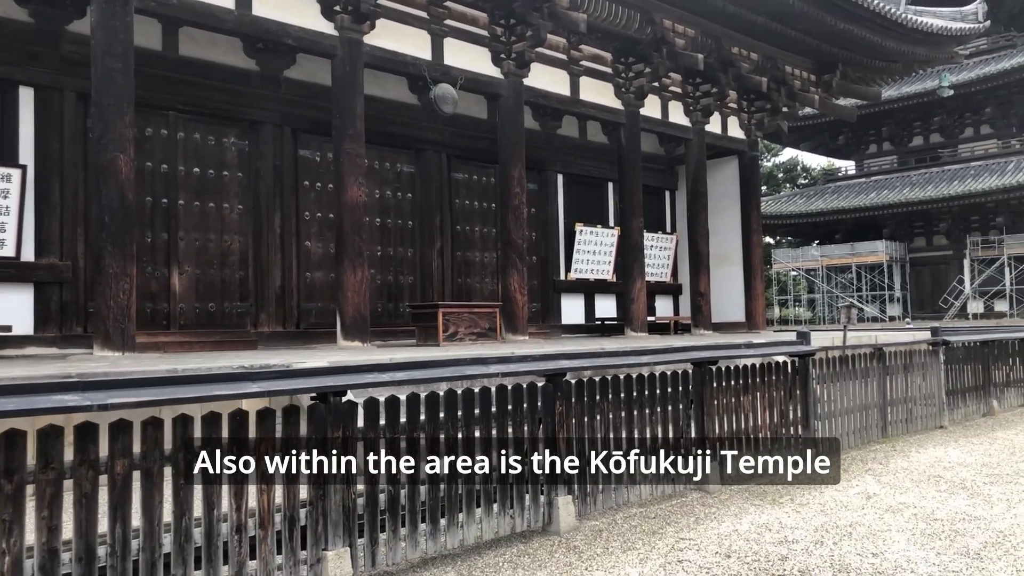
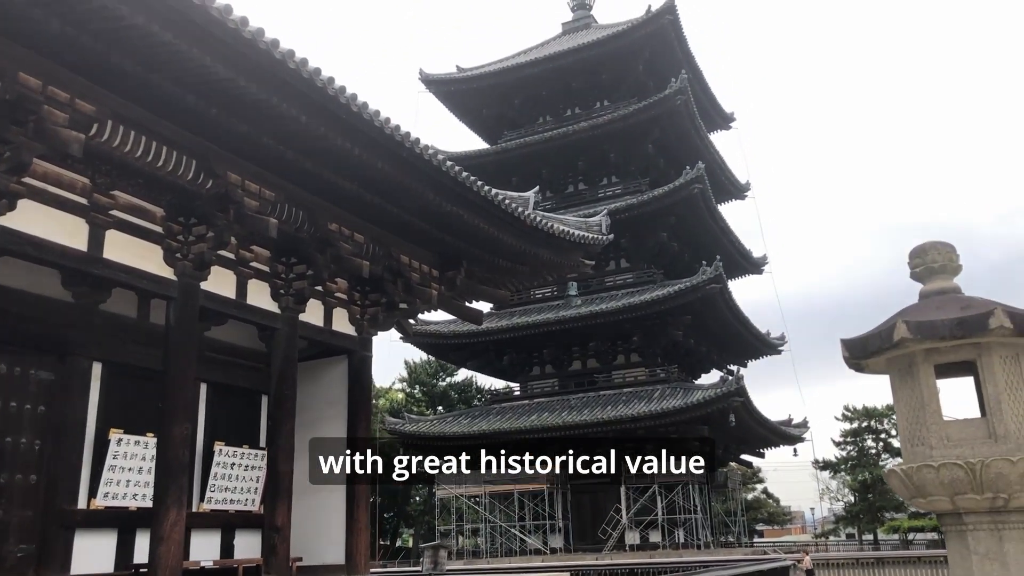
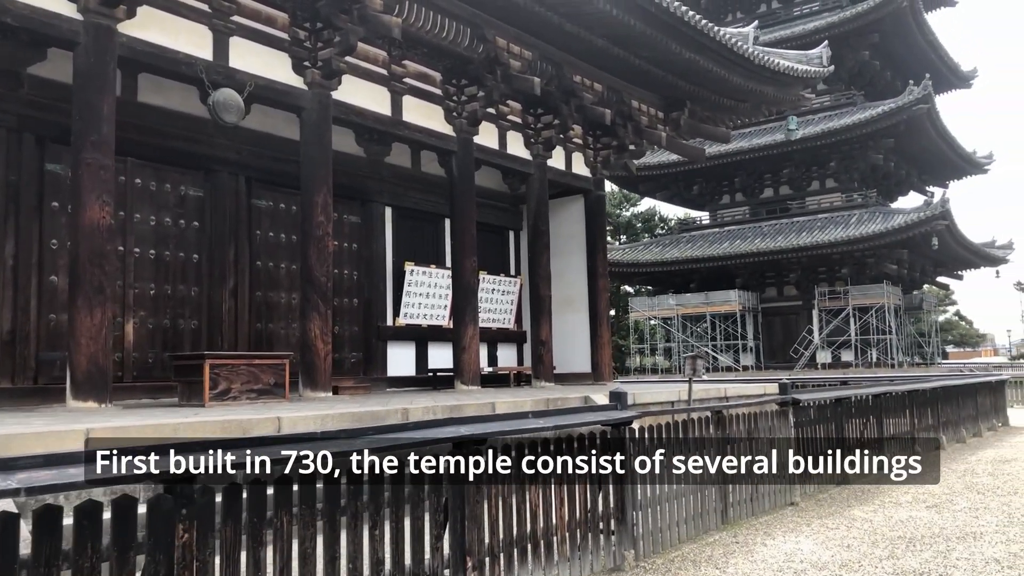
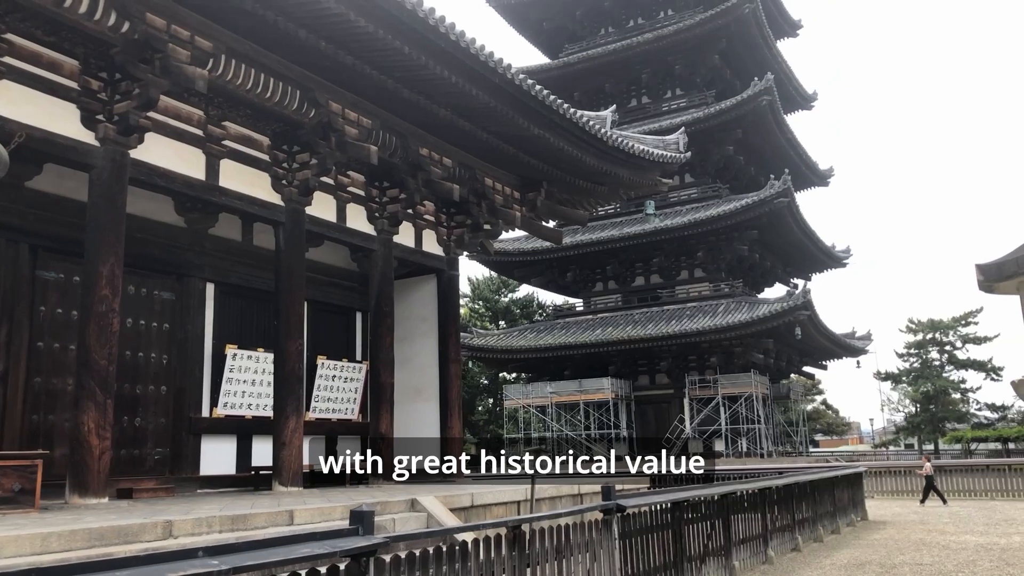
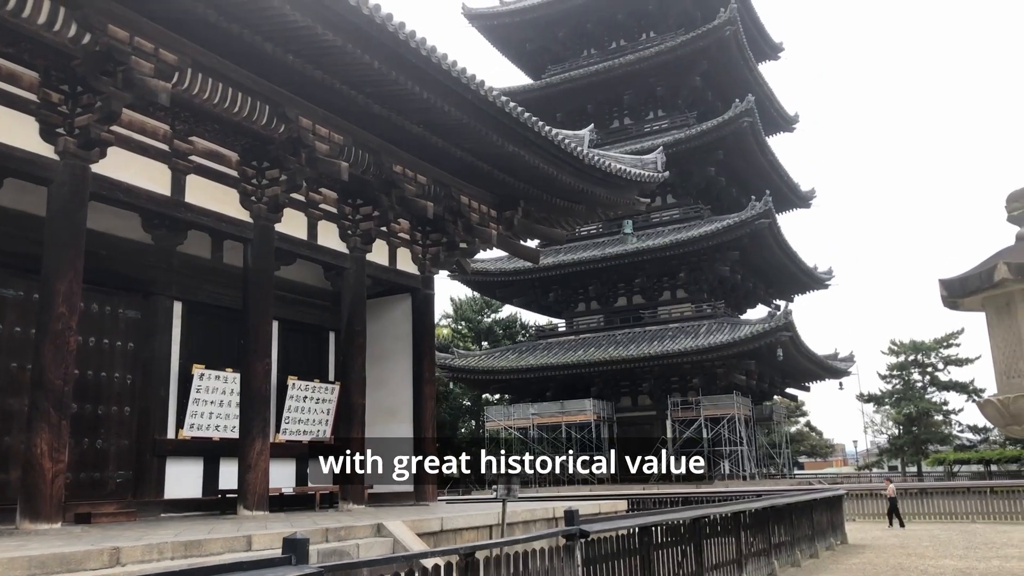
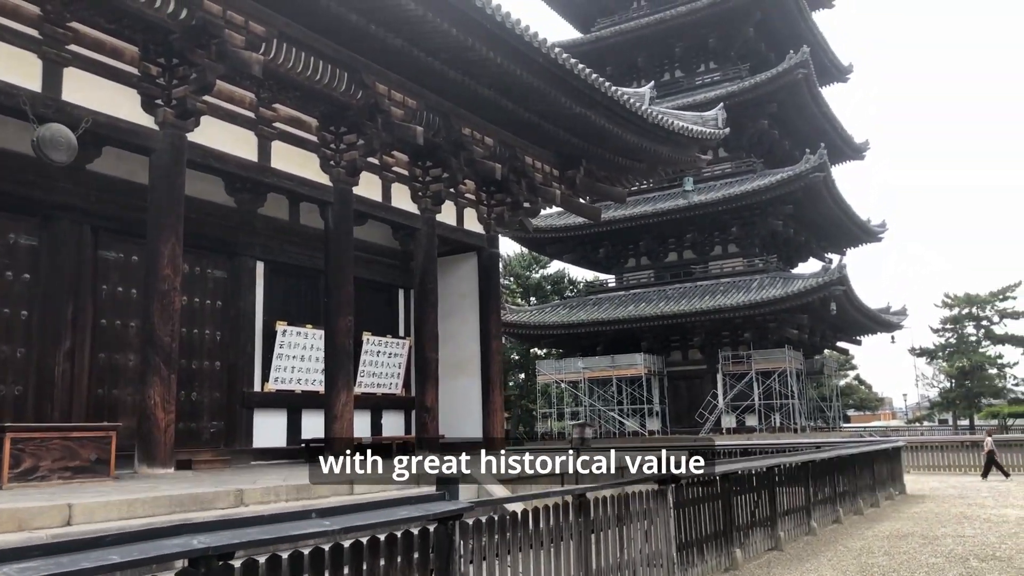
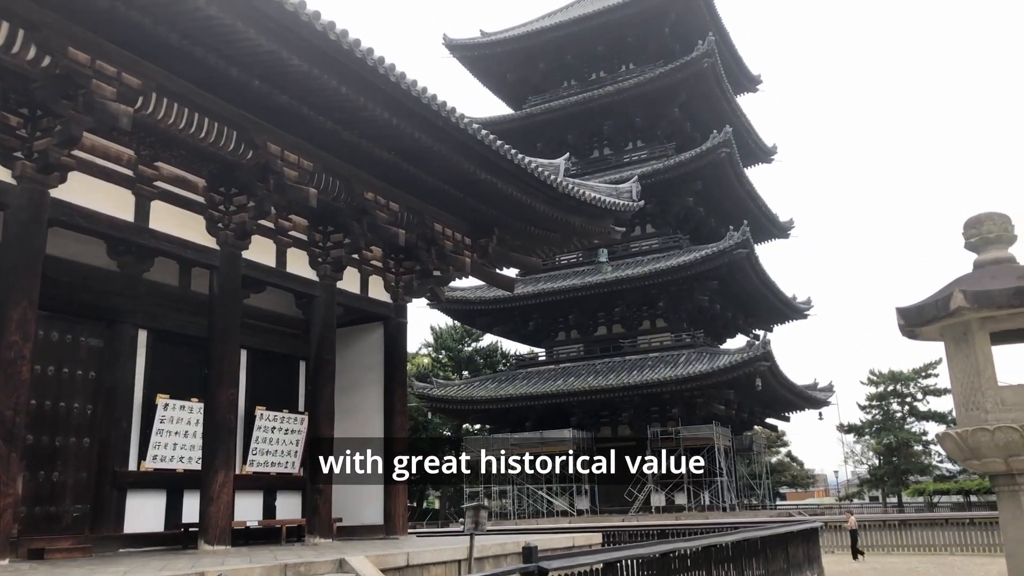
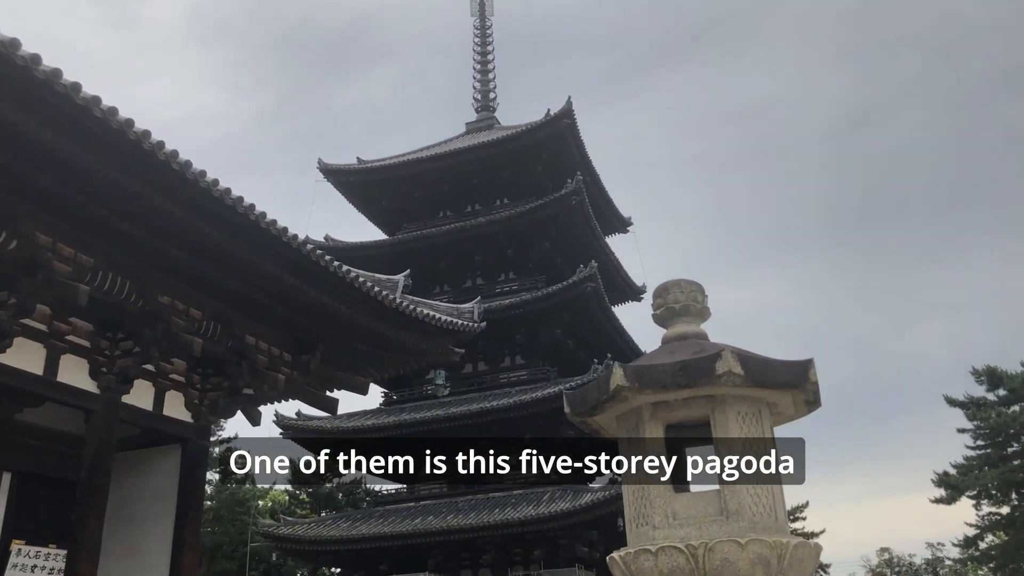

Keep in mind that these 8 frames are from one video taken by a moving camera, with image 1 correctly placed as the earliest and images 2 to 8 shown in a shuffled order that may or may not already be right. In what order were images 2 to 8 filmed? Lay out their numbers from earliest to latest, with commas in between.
3, 6, 4, 5, 7, 2, 8
